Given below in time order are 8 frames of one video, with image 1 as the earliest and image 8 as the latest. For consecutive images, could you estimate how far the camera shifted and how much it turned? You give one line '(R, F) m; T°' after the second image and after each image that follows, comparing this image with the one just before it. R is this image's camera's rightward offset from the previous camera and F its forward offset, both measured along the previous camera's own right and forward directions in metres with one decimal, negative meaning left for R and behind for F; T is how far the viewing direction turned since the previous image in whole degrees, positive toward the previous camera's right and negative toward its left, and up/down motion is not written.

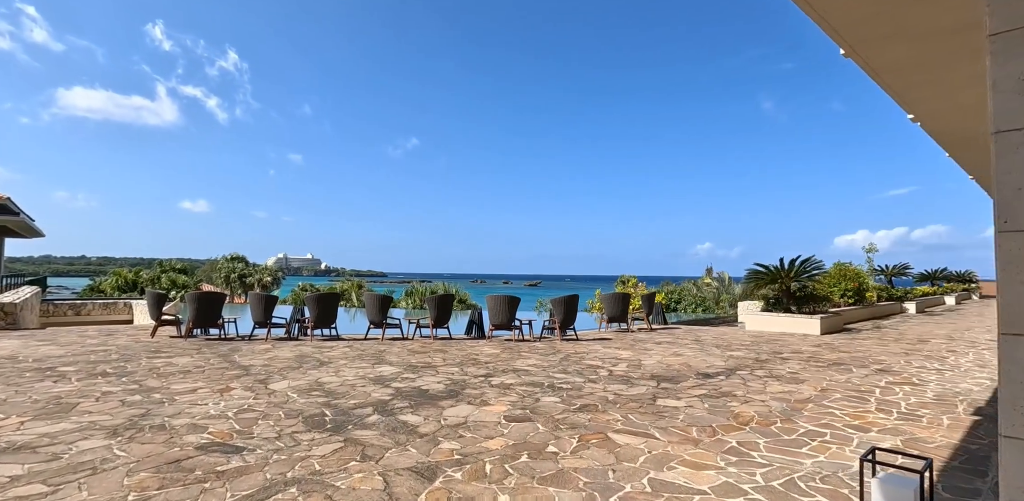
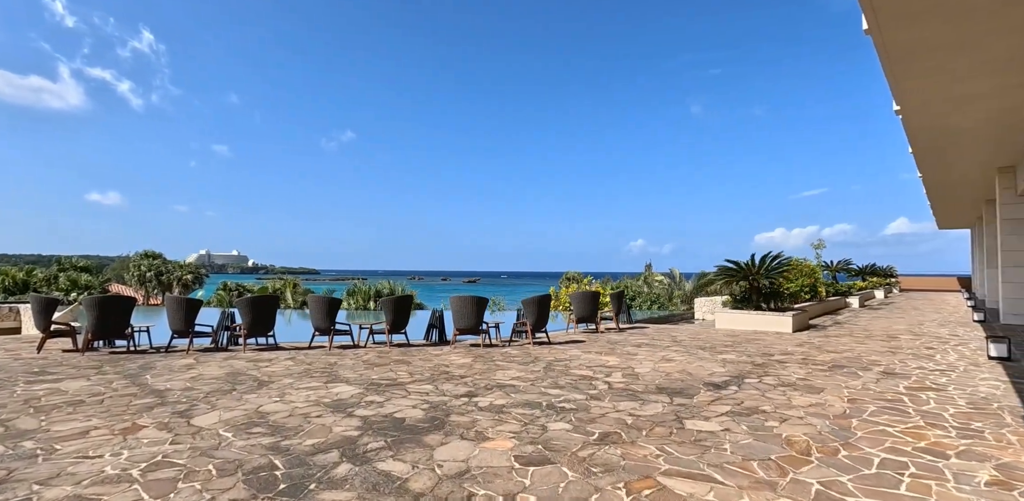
(-0.5, +1.2) m; +6°
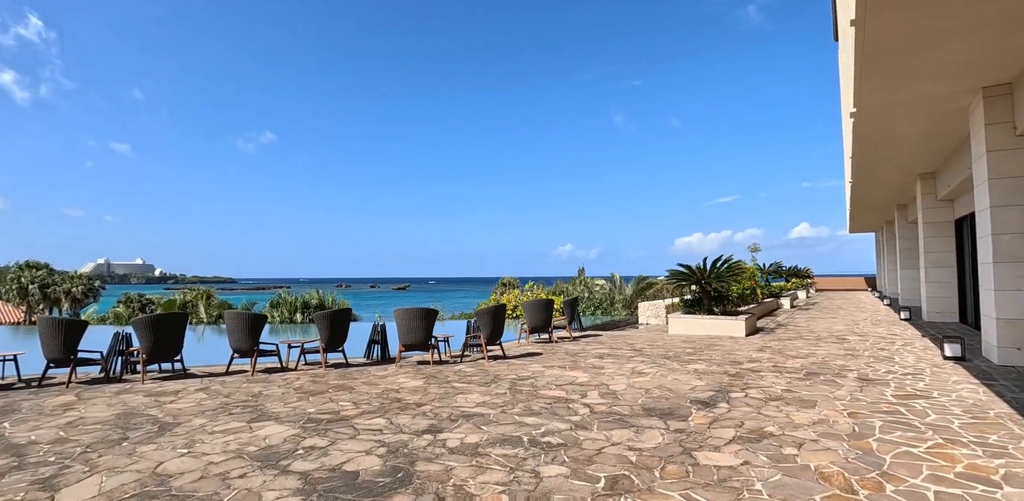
(-0.4, +1.0) m; +7°
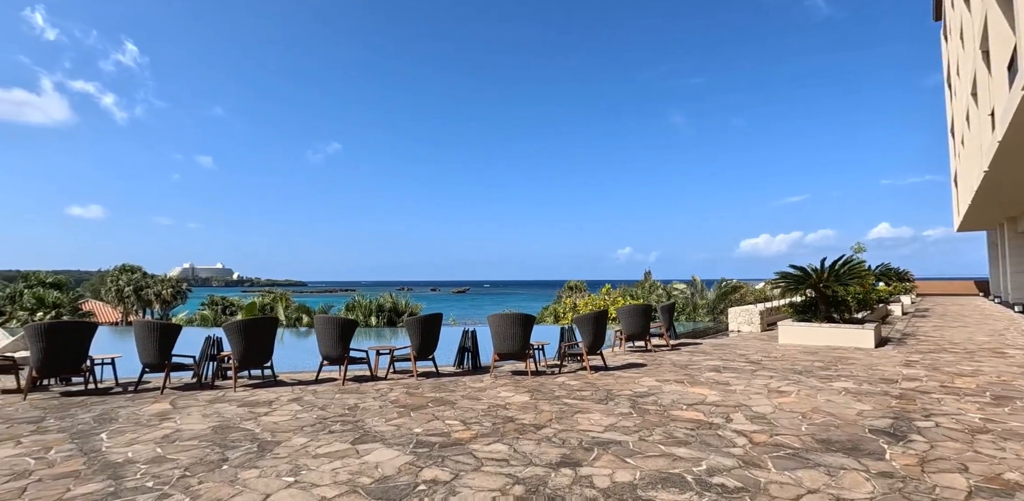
(-0.7, +0.8) m; -6°
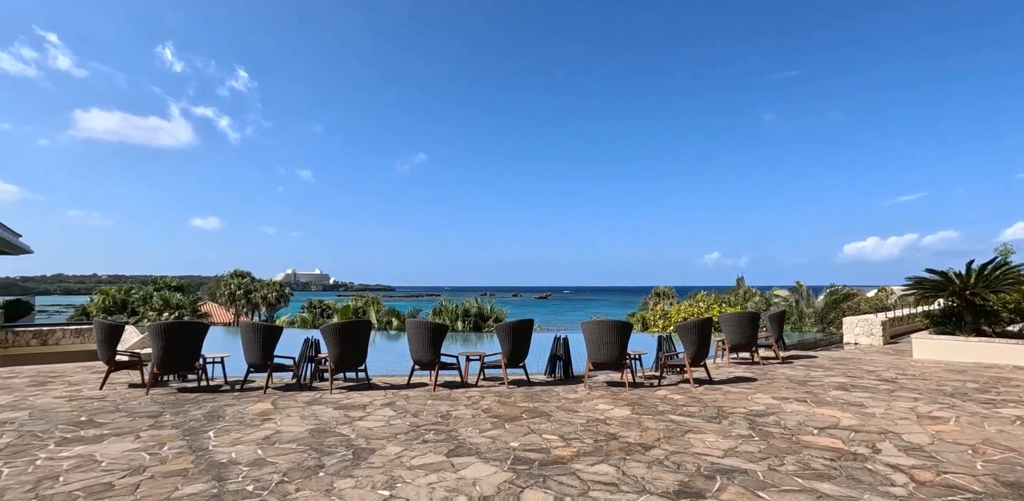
(-0.2, +0.4) m; -8°
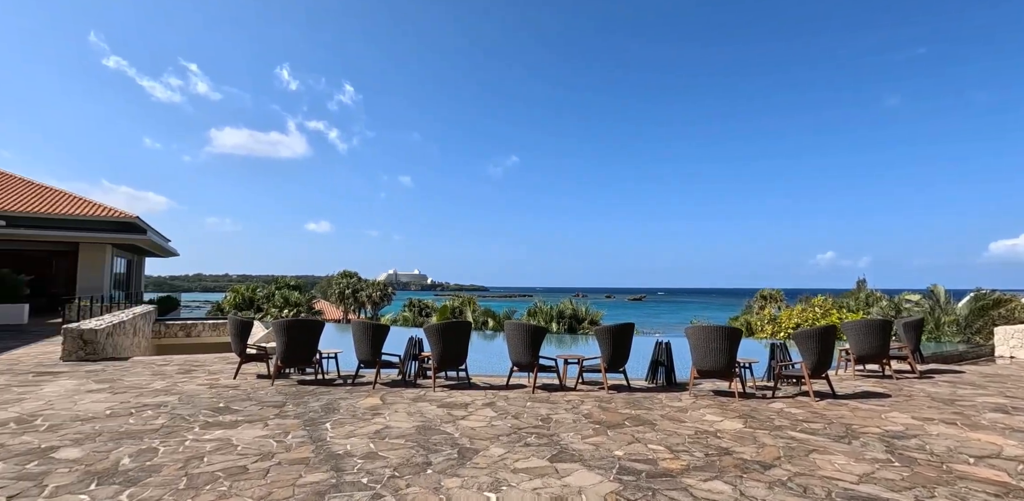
(-0.1, 0.0) m; -9°
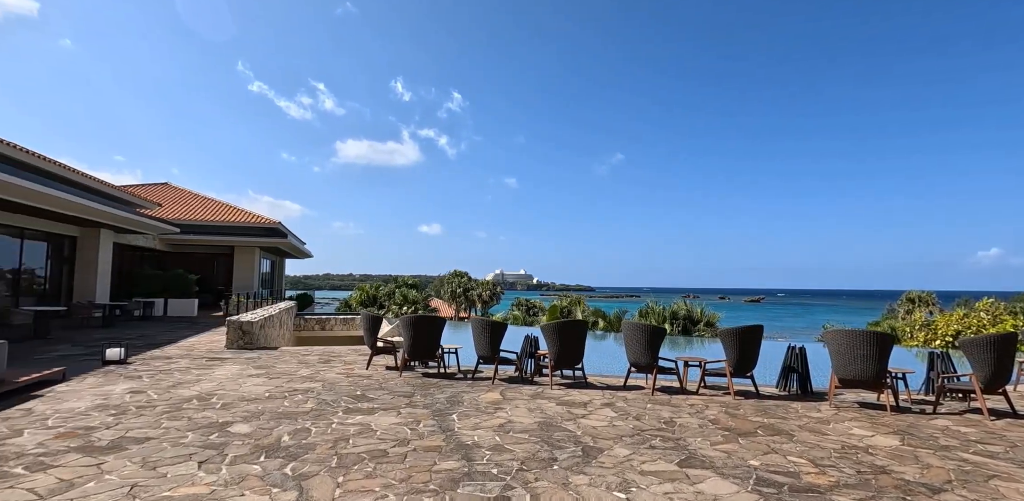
(-0.1, 0.0) m; -11°
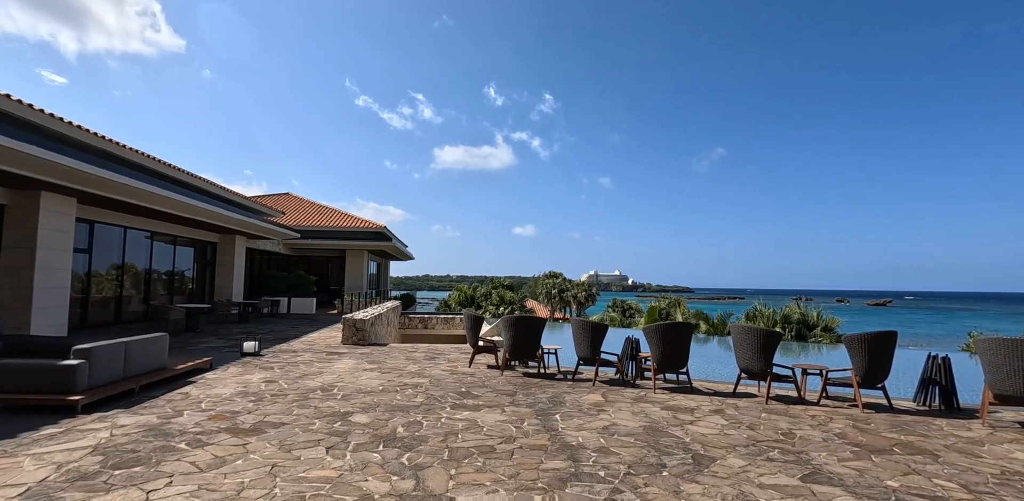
(-0.1, 0.0) m; -10°
